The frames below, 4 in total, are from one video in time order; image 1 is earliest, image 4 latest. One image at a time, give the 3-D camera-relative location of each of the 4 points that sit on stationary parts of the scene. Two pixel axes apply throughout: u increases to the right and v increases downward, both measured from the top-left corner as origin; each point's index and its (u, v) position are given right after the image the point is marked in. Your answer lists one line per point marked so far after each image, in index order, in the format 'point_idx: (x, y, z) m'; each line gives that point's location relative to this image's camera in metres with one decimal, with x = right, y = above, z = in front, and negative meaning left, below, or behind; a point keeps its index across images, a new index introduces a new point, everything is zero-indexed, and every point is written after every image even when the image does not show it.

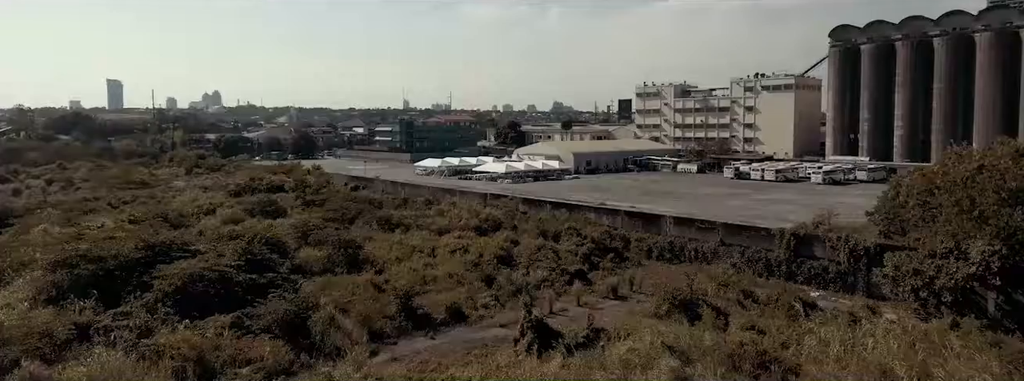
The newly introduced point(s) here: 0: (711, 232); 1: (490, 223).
0: (+4.7, -1.0, +15.4) m
1: (-0.6, -0.9, +18.0) m
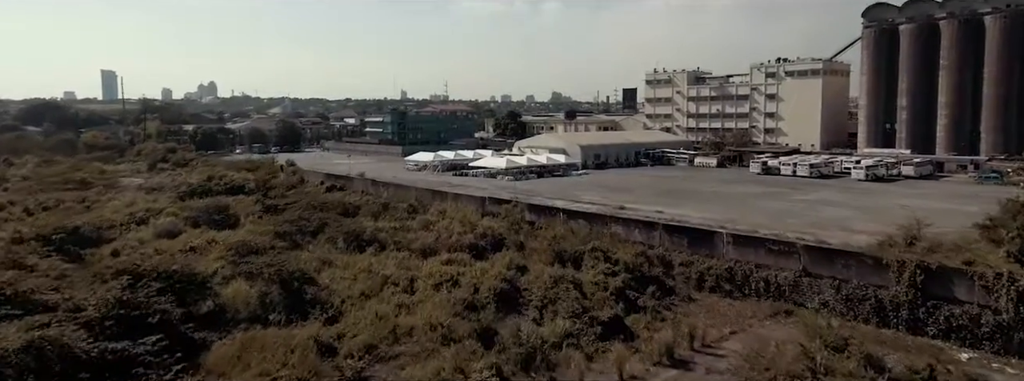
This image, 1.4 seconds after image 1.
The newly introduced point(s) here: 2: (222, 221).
0: (+4.8, -1.2, +11.4) m
1: (-0.5, -1.0, +13.9) m
2: (-8.0, -0.8, +18.0) m
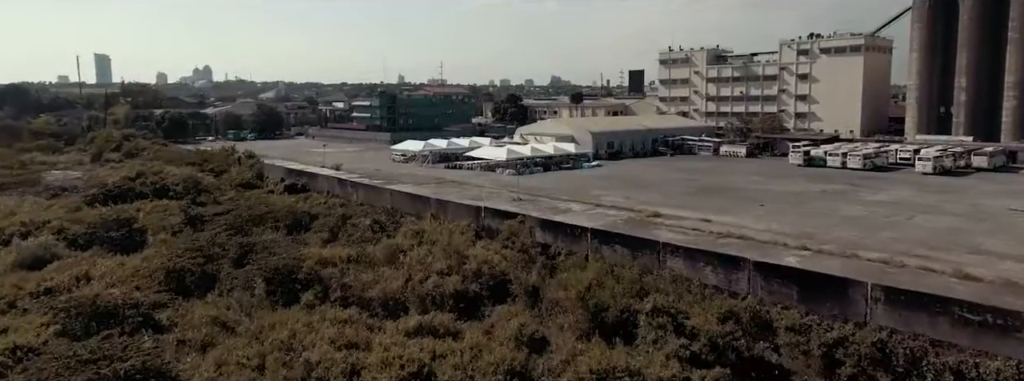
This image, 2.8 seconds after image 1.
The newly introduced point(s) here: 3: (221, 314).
0: (+4.9, -1.5, +6.6) m
1: (-0.4, -1.3, +9.1) m
2: (-7.8, -1.0, +13.2) m
3: (-3.8, -1.6, +8.5) m
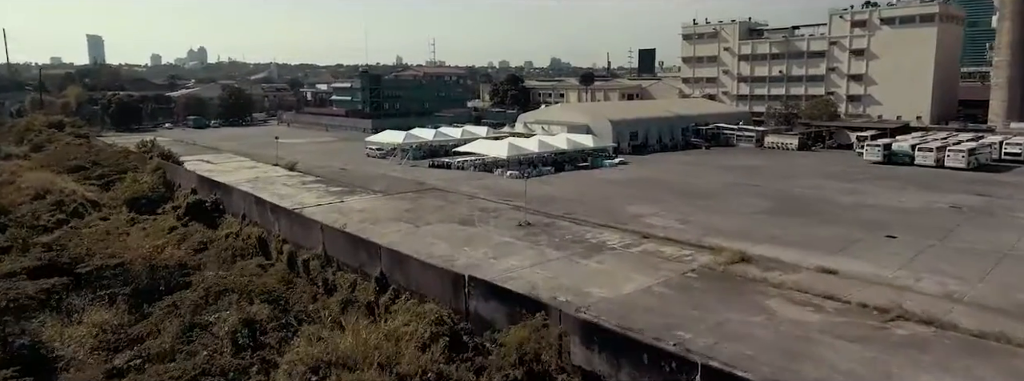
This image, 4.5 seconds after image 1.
0: (+5.1, -2.2, +0.4) m
1: (-0.3, -2.0, +2.9) m
2: (-7.7, -1.6, +6.9) m
3: (-3.7, -2.3, +2.3) m
